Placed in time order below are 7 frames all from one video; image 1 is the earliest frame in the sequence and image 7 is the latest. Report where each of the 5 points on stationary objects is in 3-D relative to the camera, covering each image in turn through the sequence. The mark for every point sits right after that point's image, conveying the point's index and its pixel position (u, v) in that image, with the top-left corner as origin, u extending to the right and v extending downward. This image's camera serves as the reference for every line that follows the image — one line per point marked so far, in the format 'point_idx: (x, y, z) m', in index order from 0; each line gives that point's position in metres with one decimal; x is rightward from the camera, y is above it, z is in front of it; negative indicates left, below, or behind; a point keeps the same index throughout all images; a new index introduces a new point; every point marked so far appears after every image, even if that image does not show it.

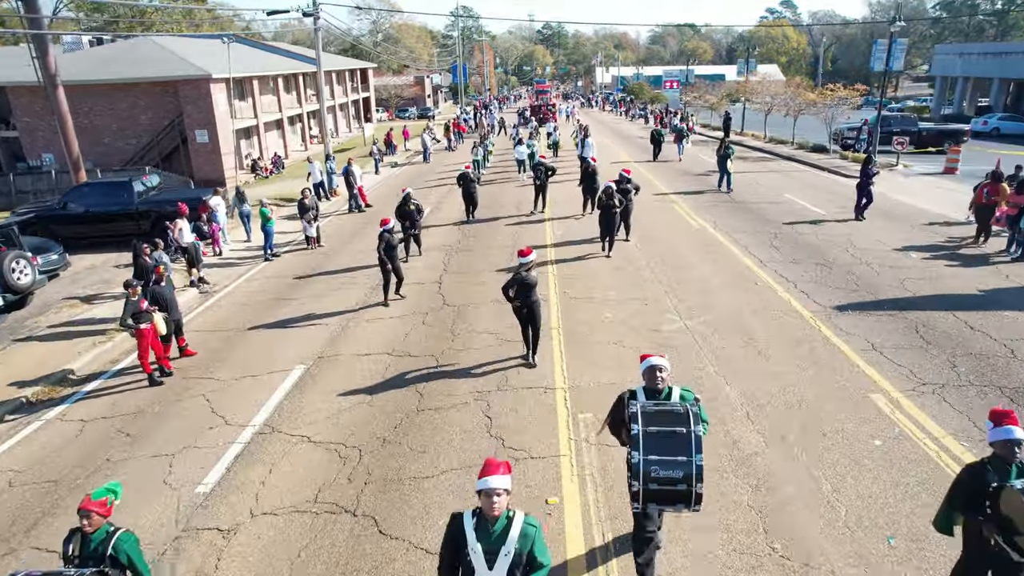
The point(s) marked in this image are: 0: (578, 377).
0: (+1.1, -1.5, +8.4) m
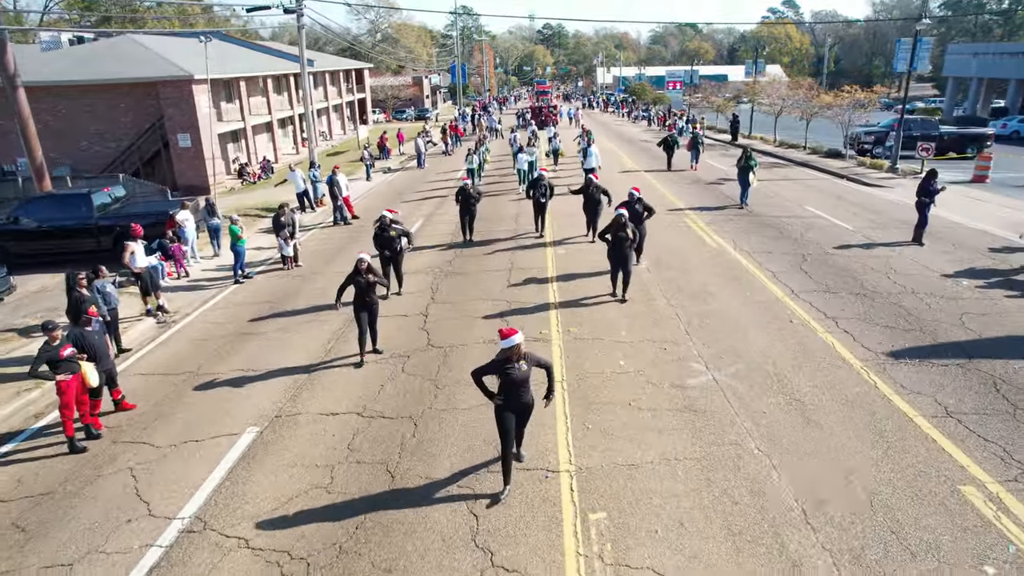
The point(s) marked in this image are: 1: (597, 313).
0: (+1.0, -2.3, +6.8) m
1: (+1.9, -0.6, +10.7) m
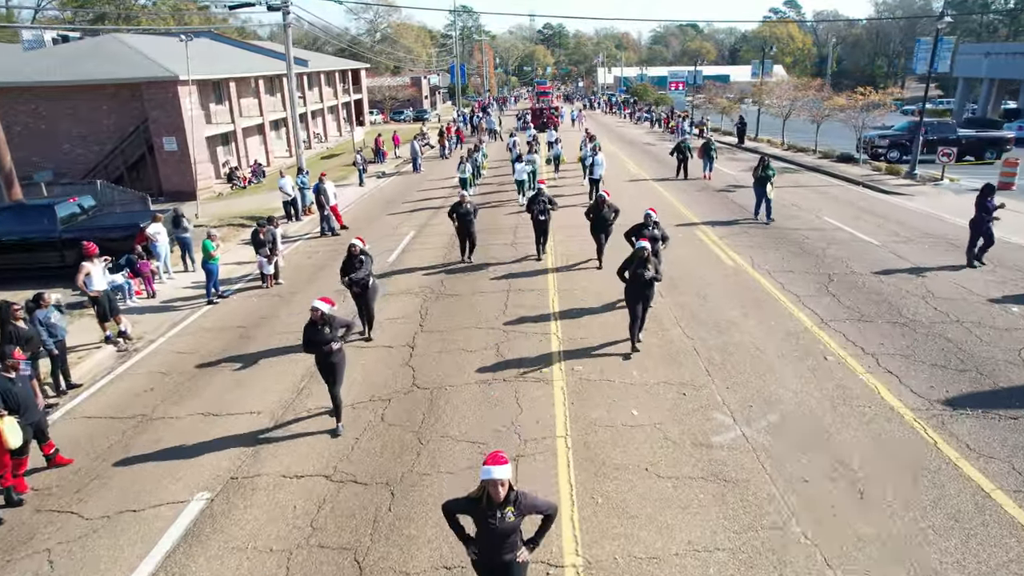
0: (+1.0, -2.9, +5.5) m
1: (+1.8, -1.2, +9.4) m
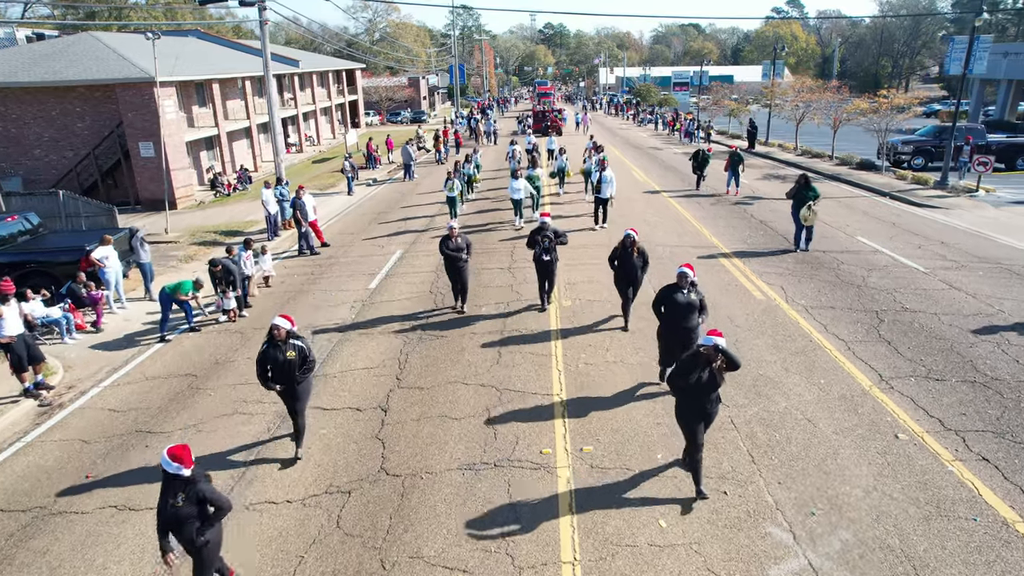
0: (+0.9, -3.8, +3.8) m
1: (+1.7, -2.0, +7.7) m
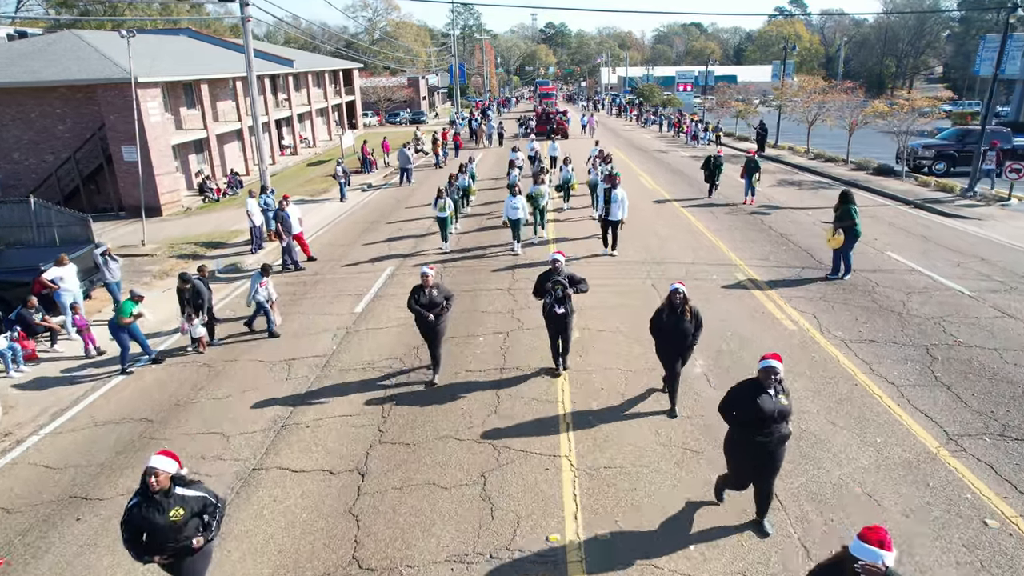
0: (+0.8, -4.4, +2.5) m
1: (+1.7, -2.6, +6.4) m
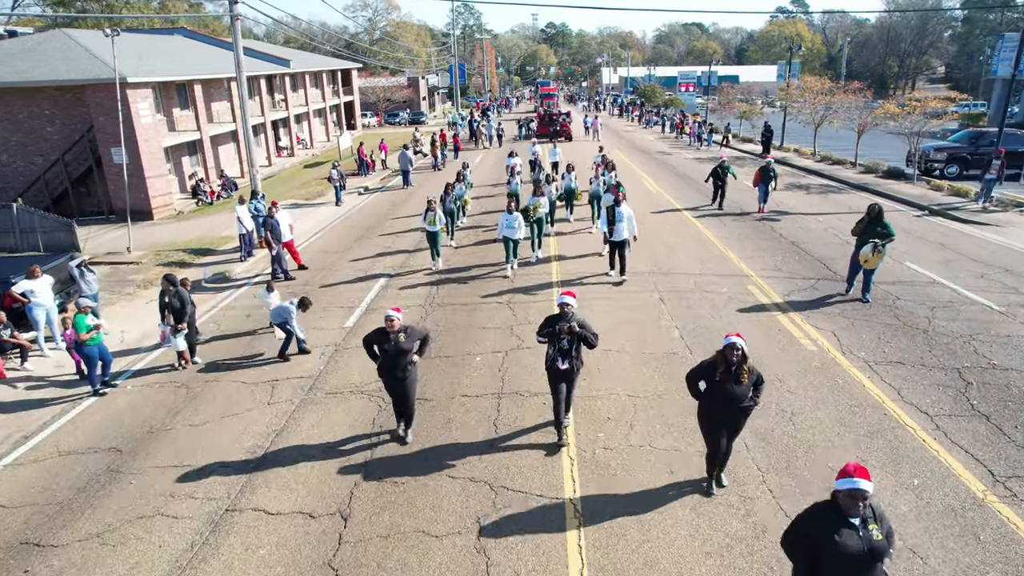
0: (+0.8, -4.7, +1.8) m
1: (+1.7, -3.0, +5.7) m
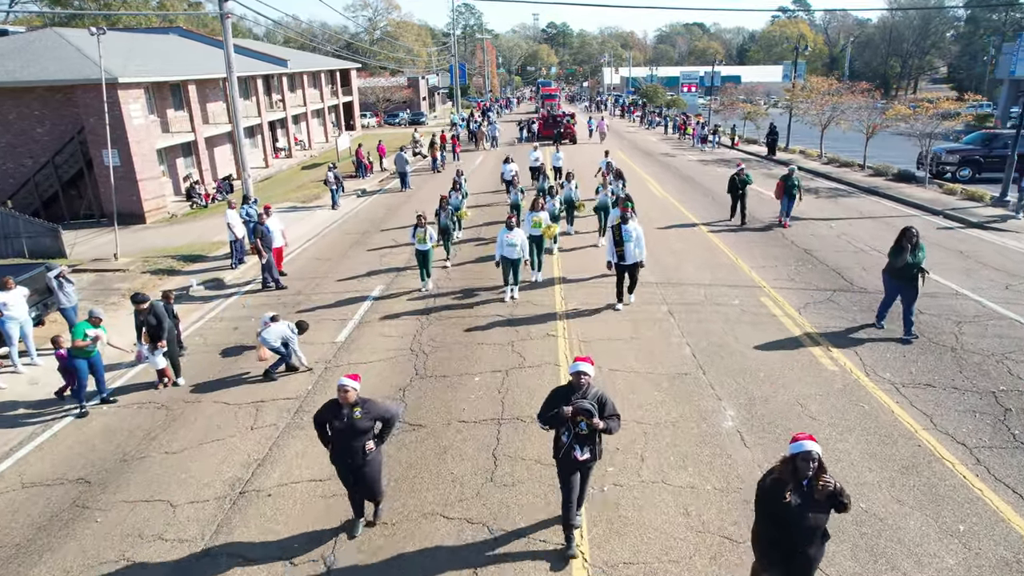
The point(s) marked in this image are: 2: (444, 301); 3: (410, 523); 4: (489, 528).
0: (+0.8, -5.0, +1.2) m
1: (+1.7, -3.3, +5.1) m
2: (-1.8, -0.3, +12.6) m
3: (-1.3, -3.0, +6.3) m
4: (-0.3, -3.0, +6.1) m
